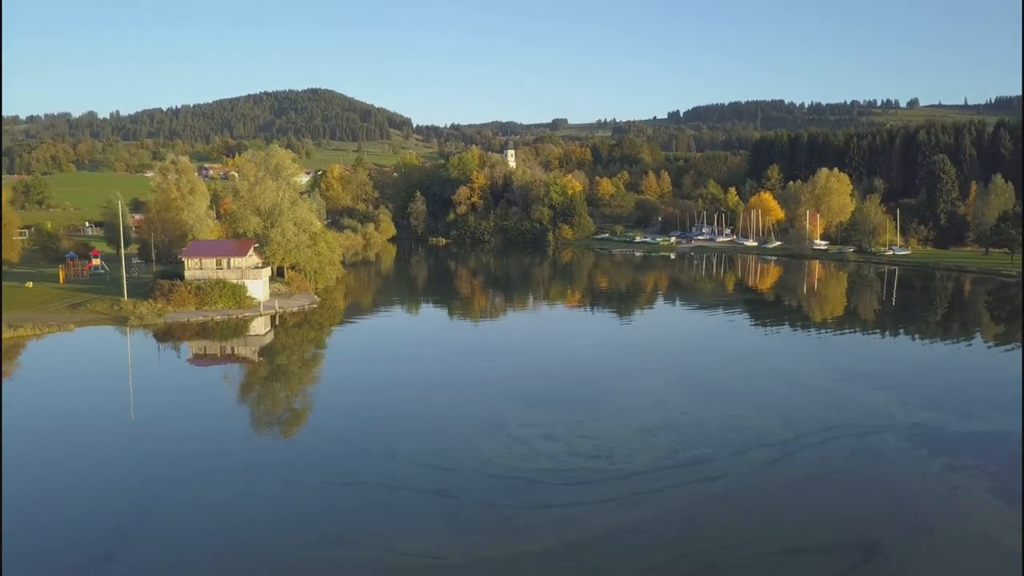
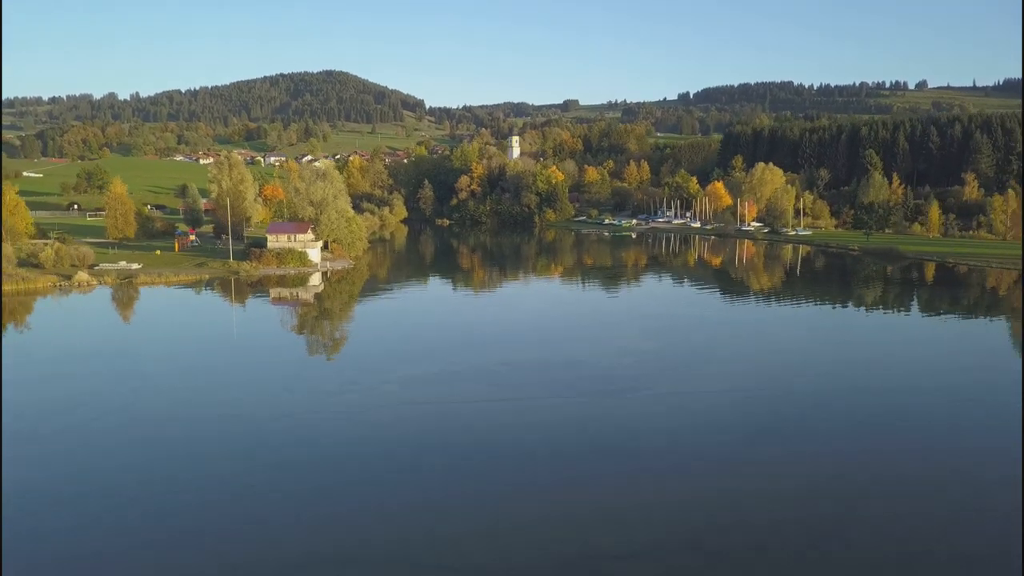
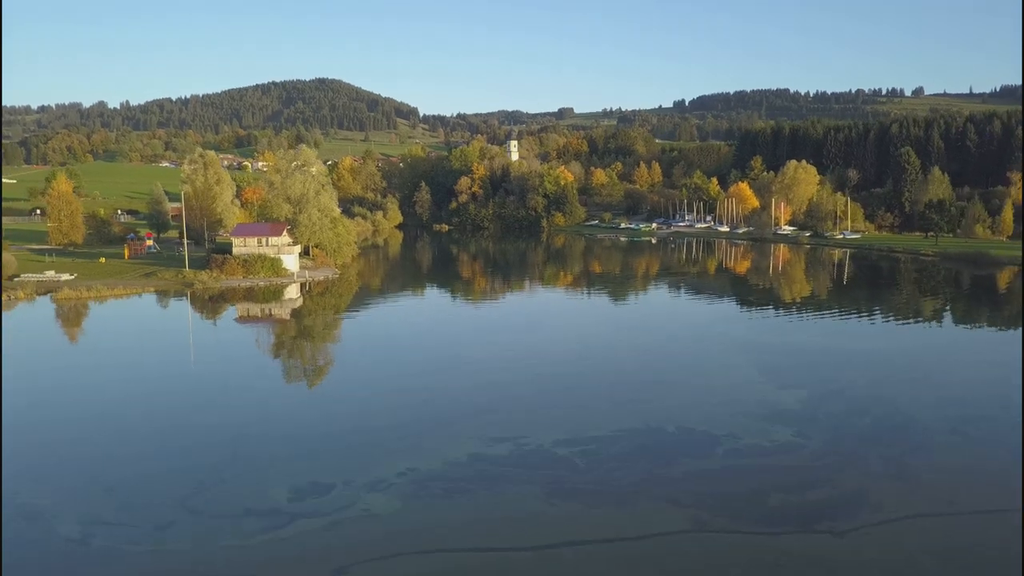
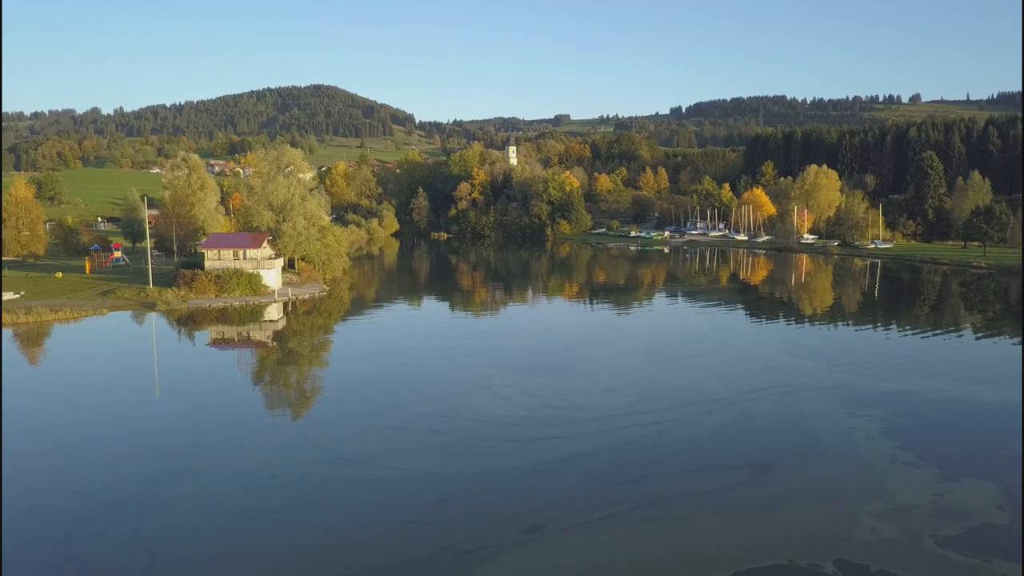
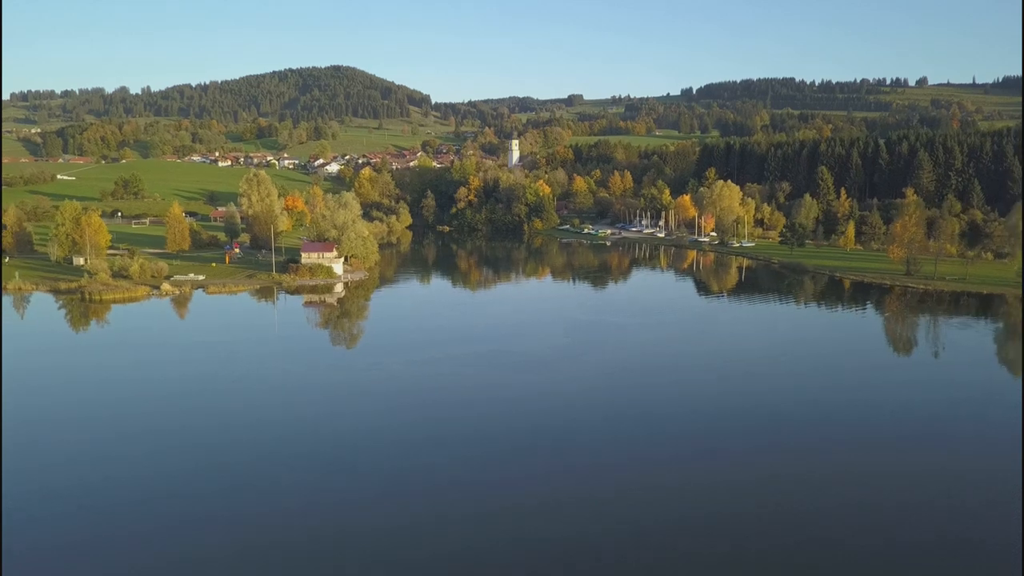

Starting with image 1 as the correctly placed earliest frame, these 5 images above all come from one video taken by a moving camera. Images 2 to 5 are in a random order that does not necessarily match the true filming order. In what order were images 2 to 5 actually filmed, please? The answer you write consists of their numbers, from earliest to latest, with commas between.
4, 3, 2, 5
